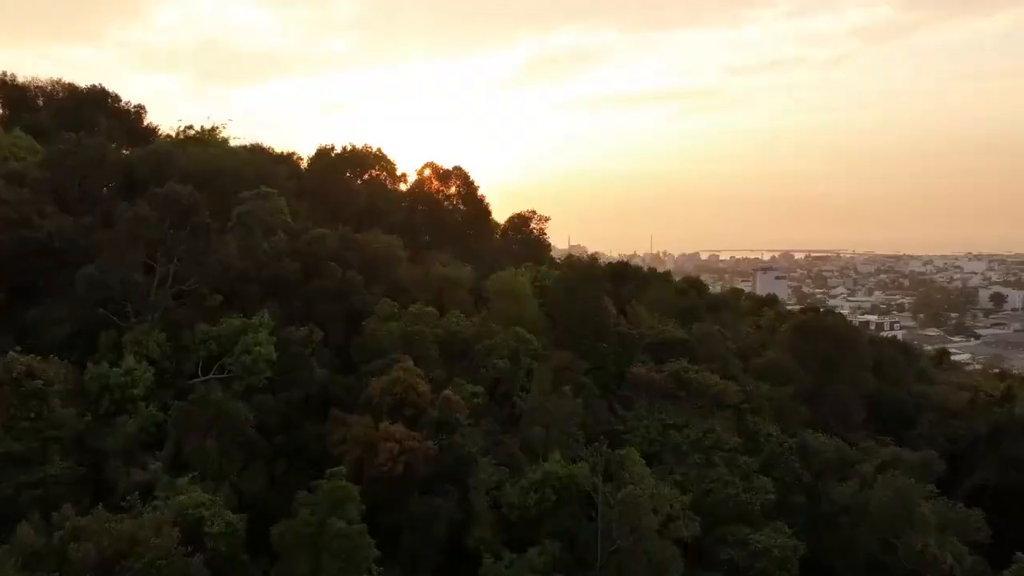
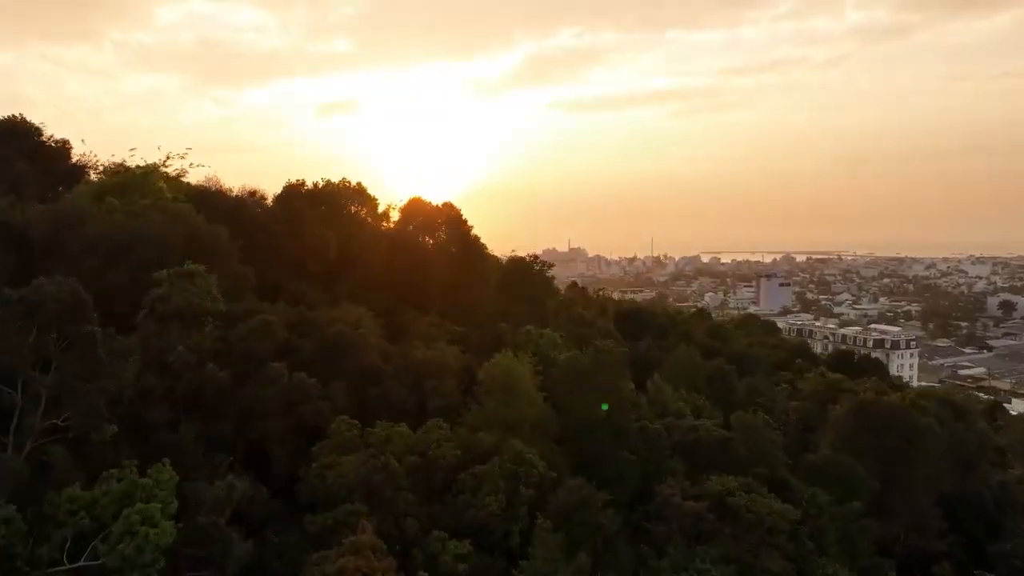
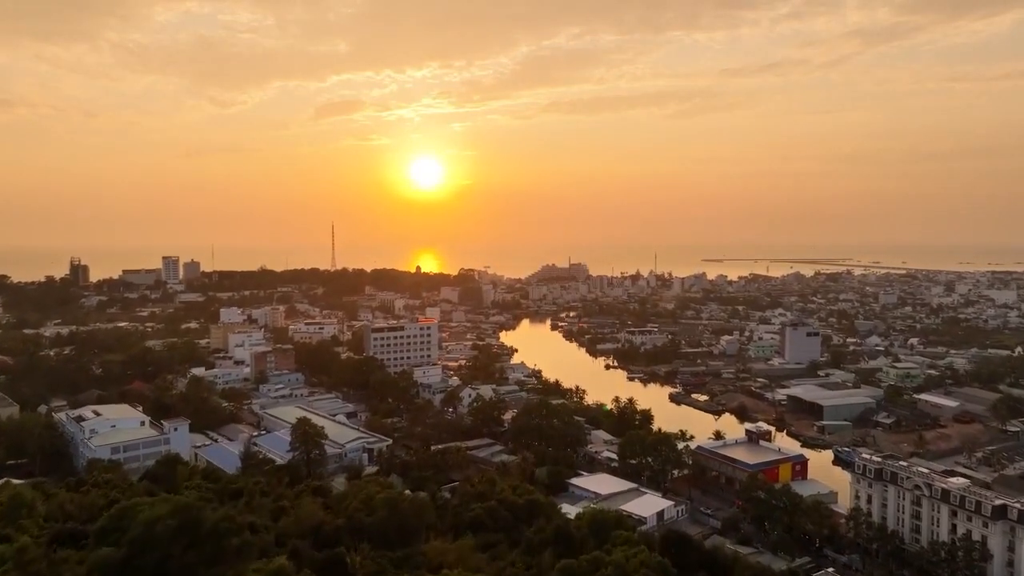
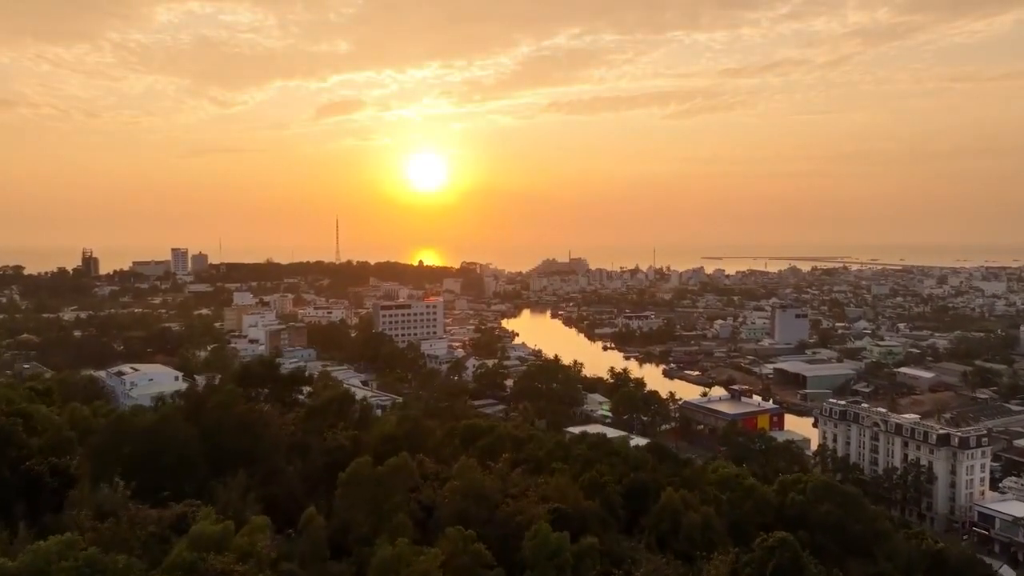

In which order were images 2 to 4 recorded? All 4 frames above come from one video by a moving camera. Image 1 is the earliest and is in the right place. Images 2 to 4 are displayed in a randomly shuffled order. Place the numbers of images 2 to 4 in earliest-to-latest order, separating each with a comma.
2, 4, 3
